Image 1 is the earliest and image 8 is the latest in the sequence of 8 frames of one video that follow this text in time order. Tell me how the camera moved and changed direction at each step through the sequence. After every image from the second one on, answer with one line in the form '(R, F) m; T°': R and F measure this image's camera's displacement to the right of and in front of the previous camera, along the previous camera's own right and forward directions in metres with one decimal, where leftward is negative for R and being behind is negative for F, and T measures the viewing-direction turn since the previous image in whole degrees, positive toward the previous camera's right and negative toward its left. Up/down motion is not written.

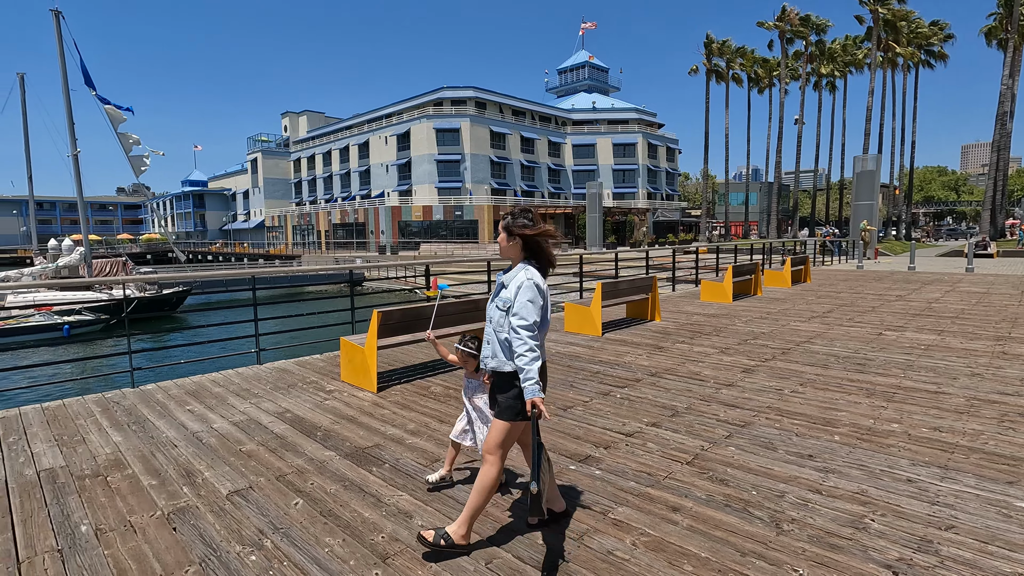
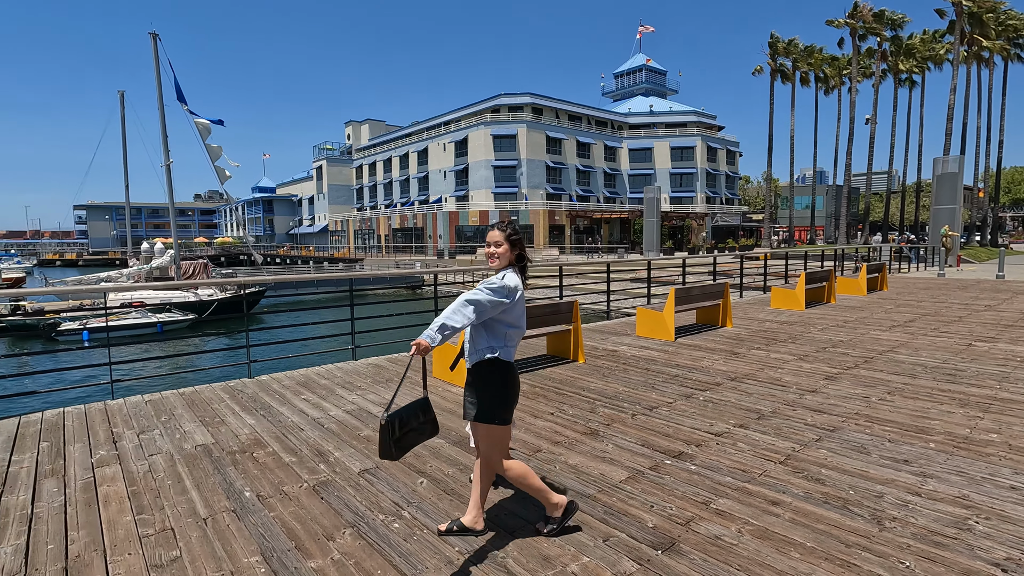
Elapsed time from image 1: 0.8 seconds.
(-0.3, -0.3) m; -5°
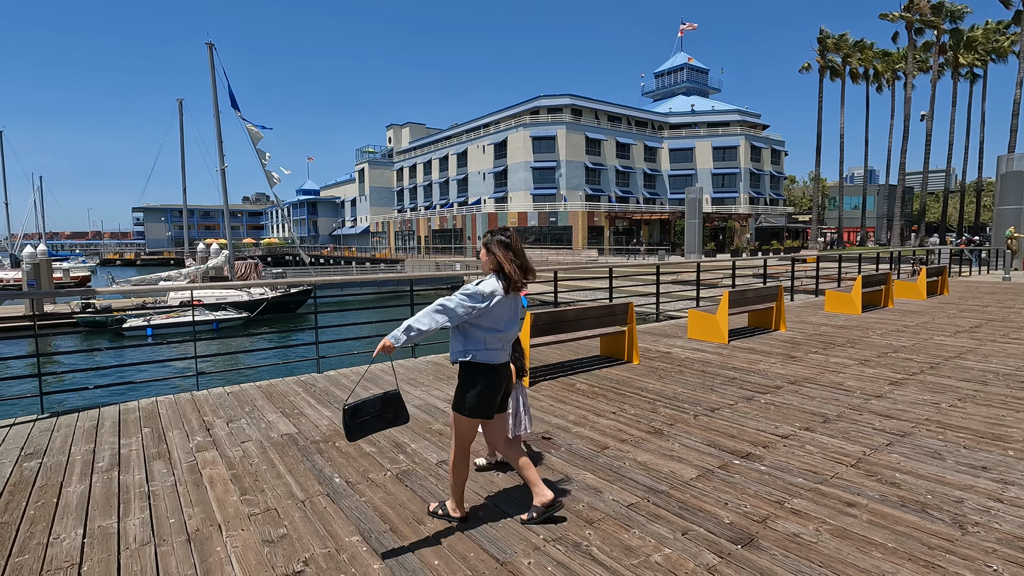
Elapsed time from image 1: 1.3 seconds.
(-0.2, -0.2) m; -4°
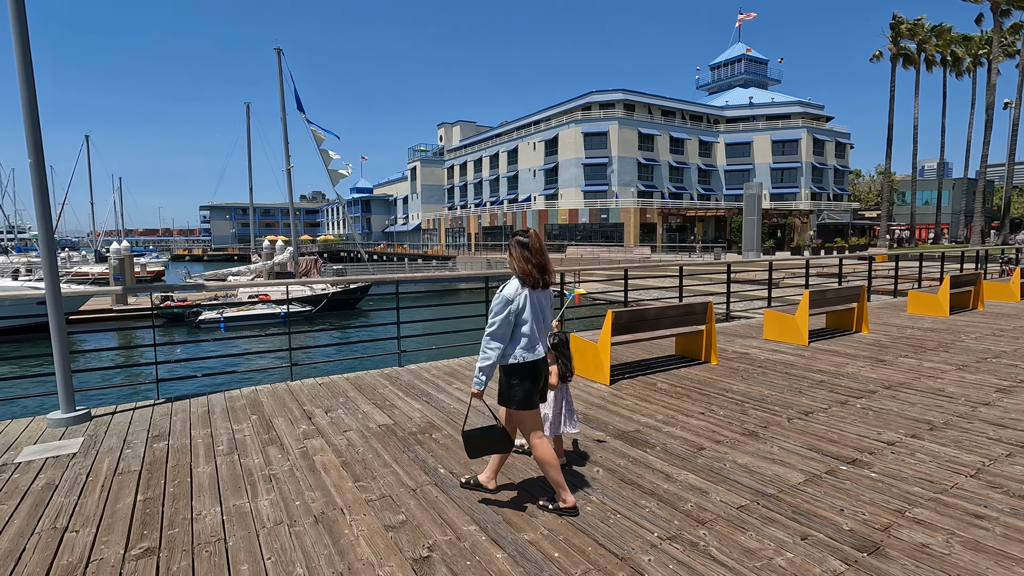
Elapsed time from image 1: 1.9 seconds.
(-0.4, -0.1) m; -5°
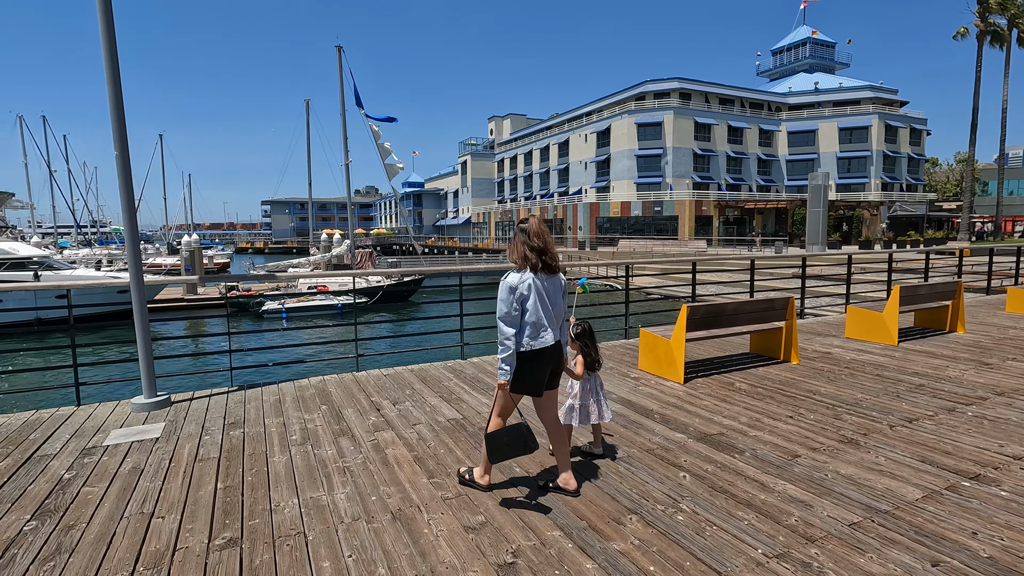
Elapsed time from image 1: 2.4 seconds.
(-0.2, +0.2) m; -5°
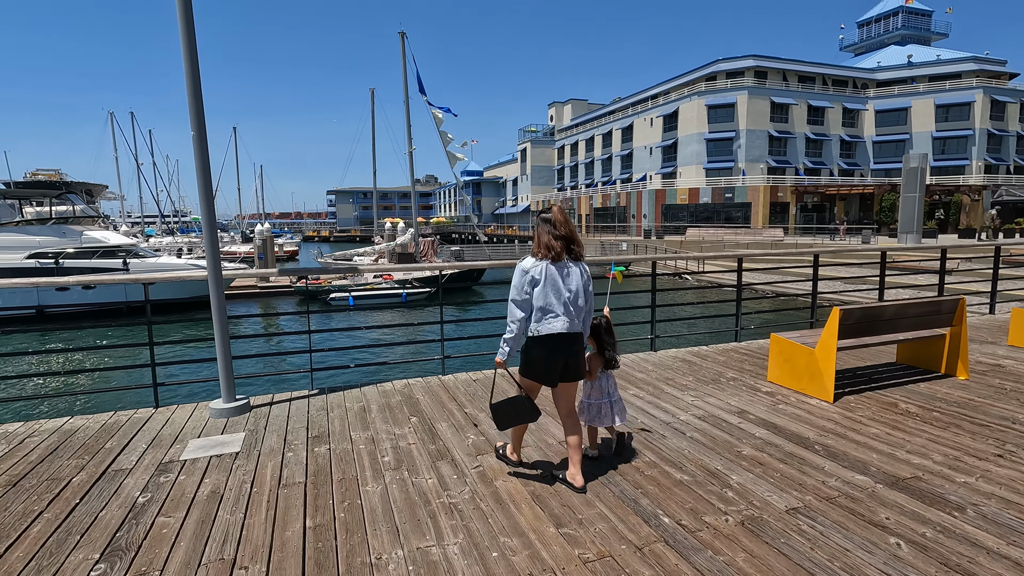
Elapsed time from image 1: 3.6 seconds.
(-0.5, +0.7) m; -6°
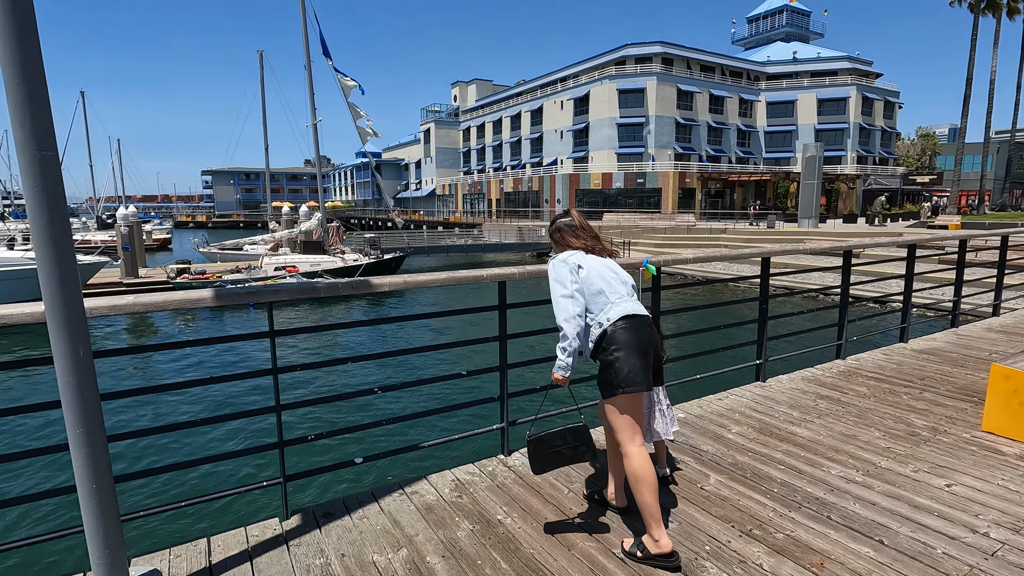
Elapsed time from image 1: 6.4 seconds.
(-1.2, +2.2) m; +11°
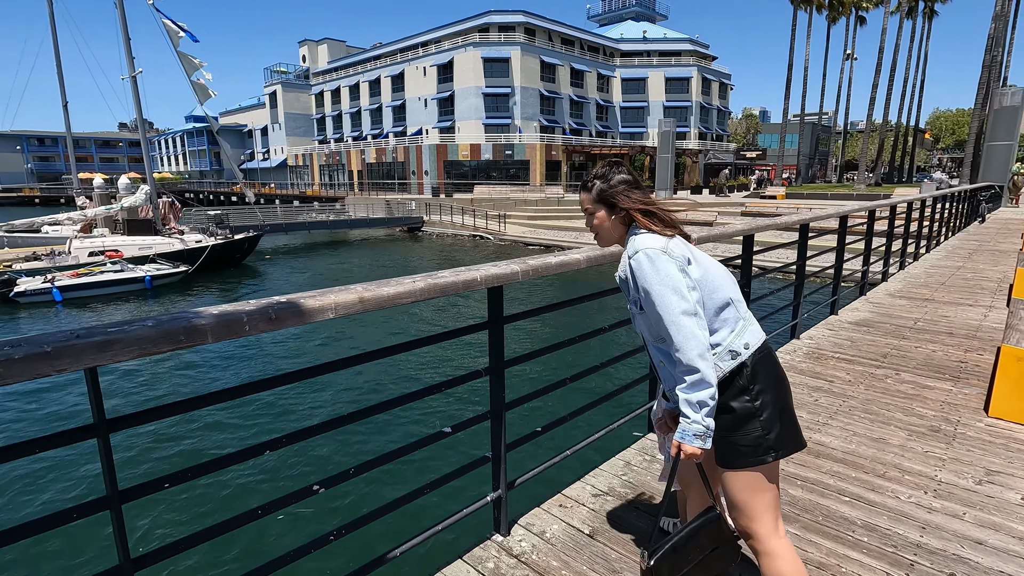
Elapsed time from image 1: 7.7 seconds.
(-0.5, +1.1) m; +14°
